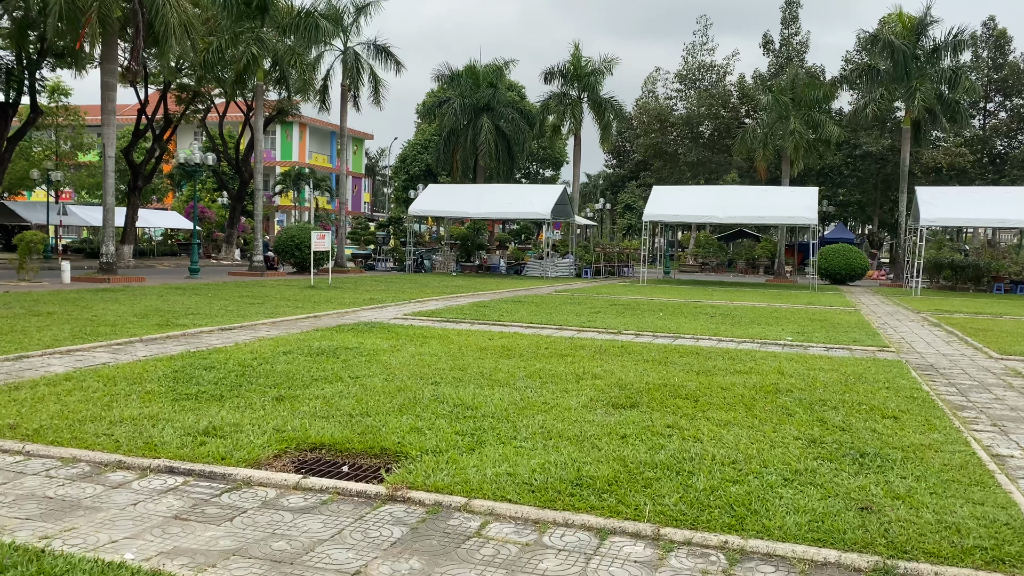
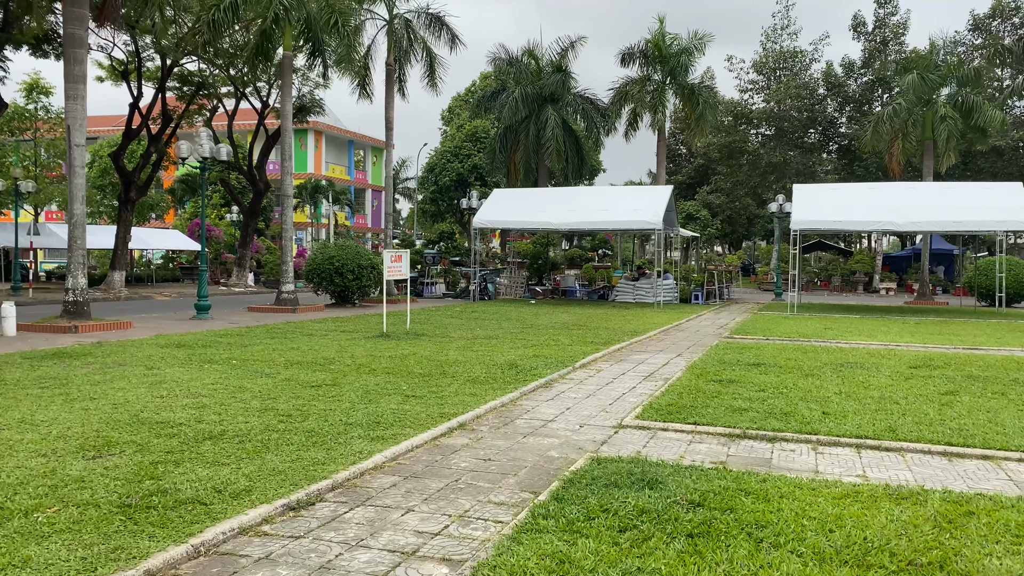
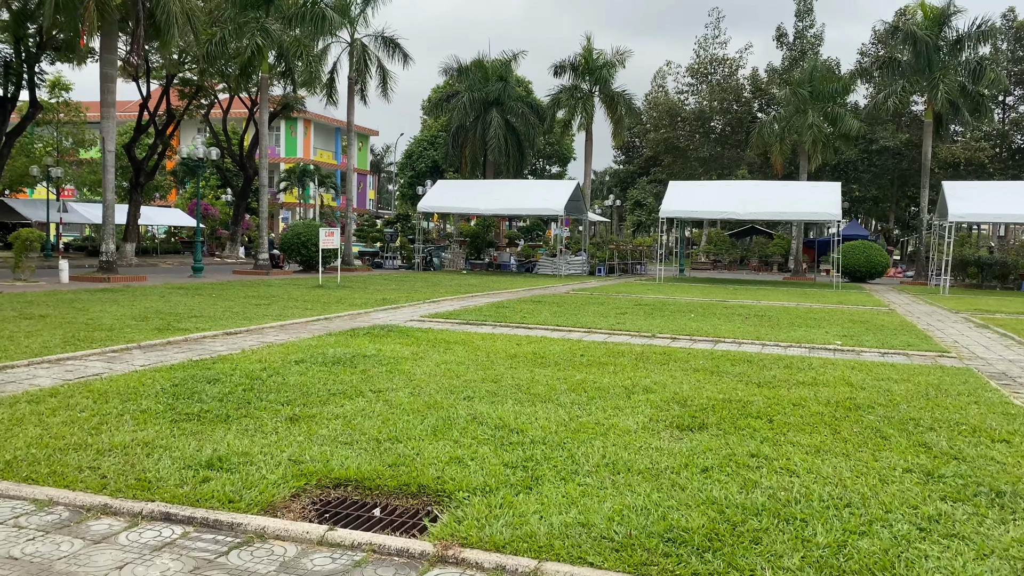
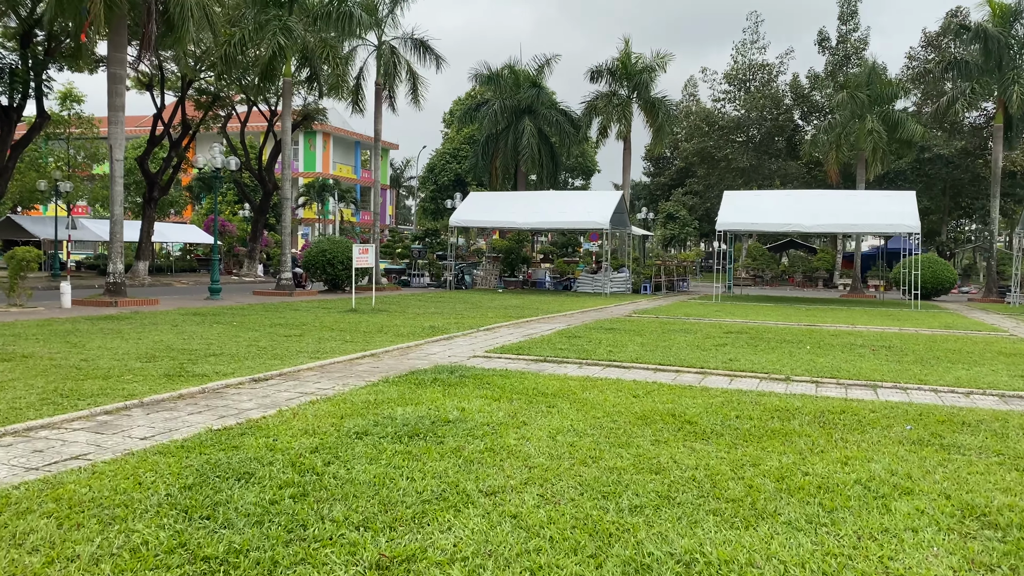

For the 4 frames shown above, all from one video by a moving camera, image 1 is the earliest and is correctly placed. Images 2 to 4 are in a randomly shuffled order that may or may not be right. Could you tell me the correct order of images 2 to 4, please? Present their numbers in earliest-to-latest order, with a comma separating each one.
3, 4, 2
